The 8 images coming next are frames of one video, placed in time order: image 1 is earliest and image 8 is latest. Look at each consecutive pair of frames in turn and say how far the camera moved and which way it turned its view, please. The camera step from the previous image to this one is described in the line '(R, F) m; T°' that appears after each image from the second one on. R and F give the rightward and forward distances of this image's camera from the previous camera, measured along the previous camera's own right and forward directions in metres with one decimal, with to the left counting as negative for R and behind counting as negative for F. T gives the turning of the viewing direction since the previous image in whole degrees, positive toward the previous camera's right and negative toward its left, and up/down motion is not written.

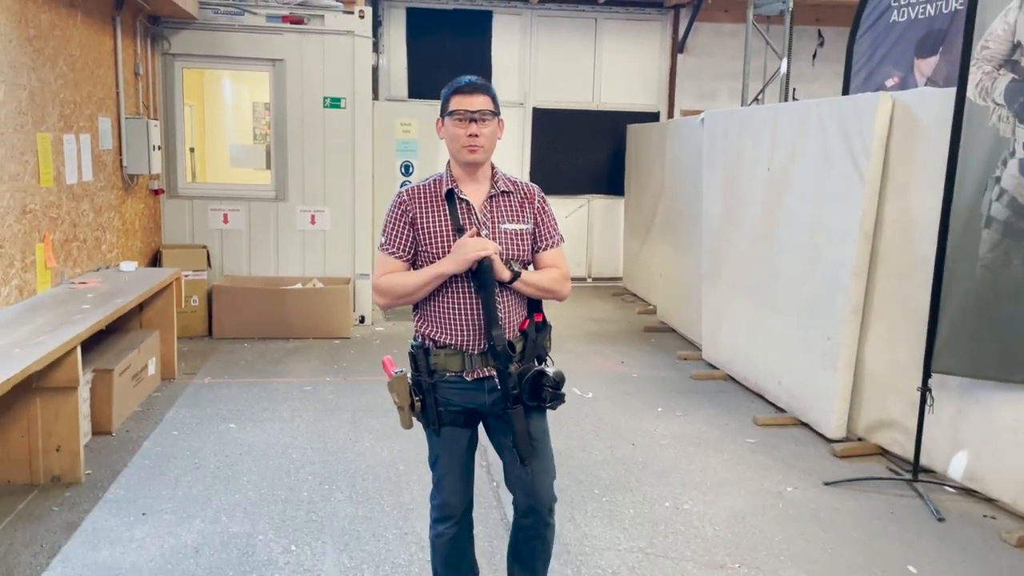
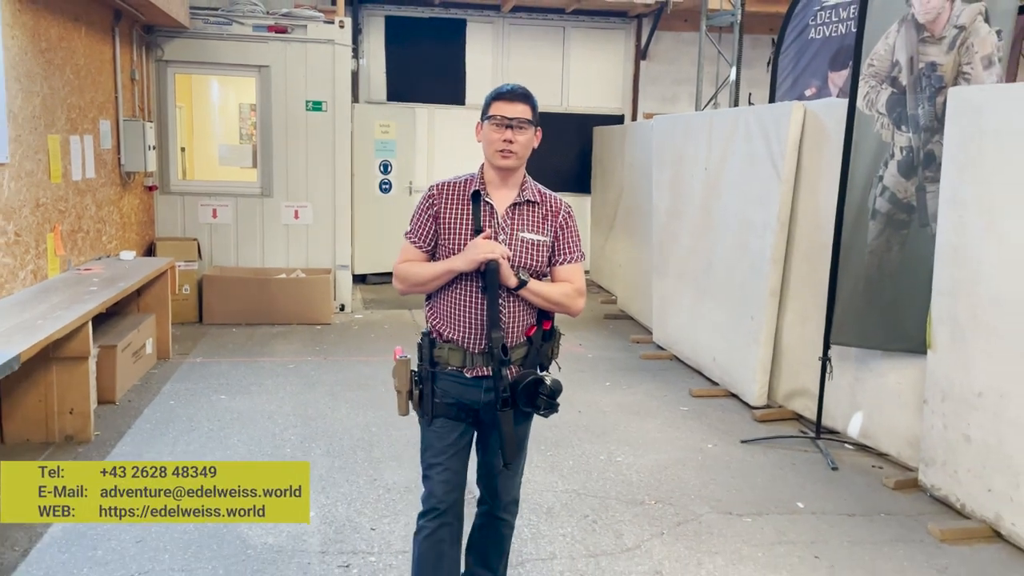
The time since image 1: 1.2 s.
(+0.1, -0.5) m; +1°
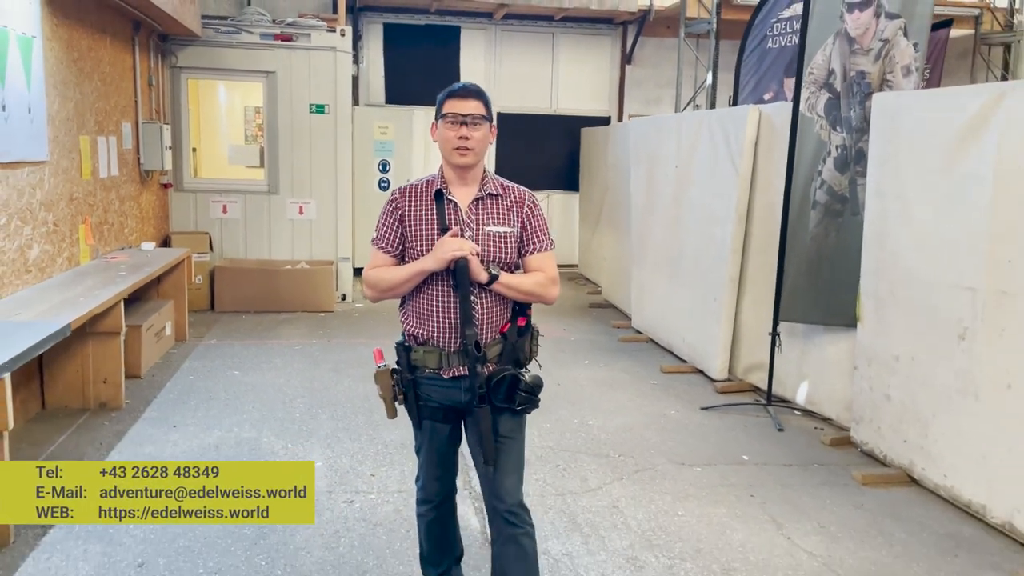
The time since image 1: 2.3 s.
(+0.1, -0.5) m; 0°
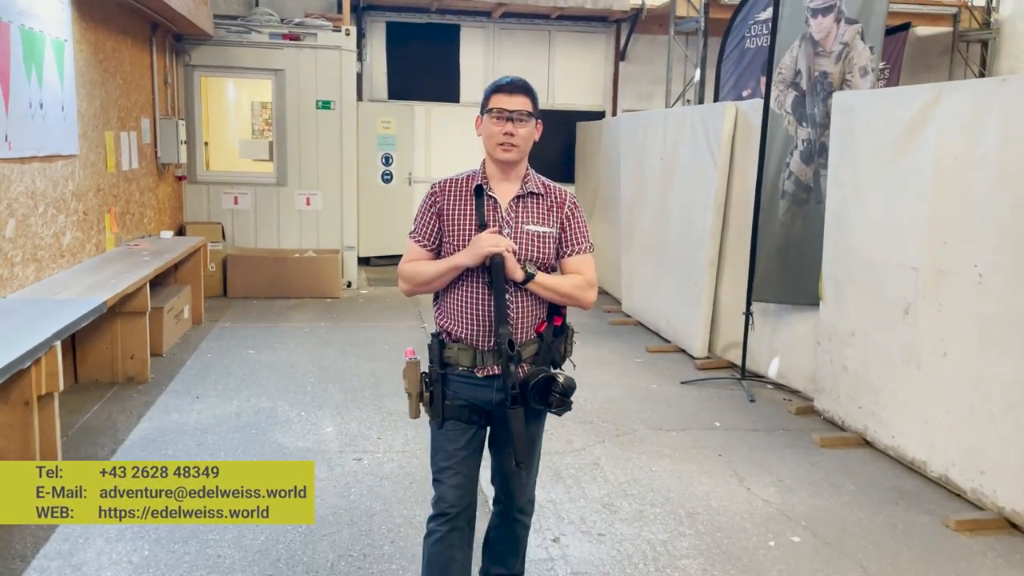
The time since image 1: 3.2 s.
(0.0, -0.4) m; 0°
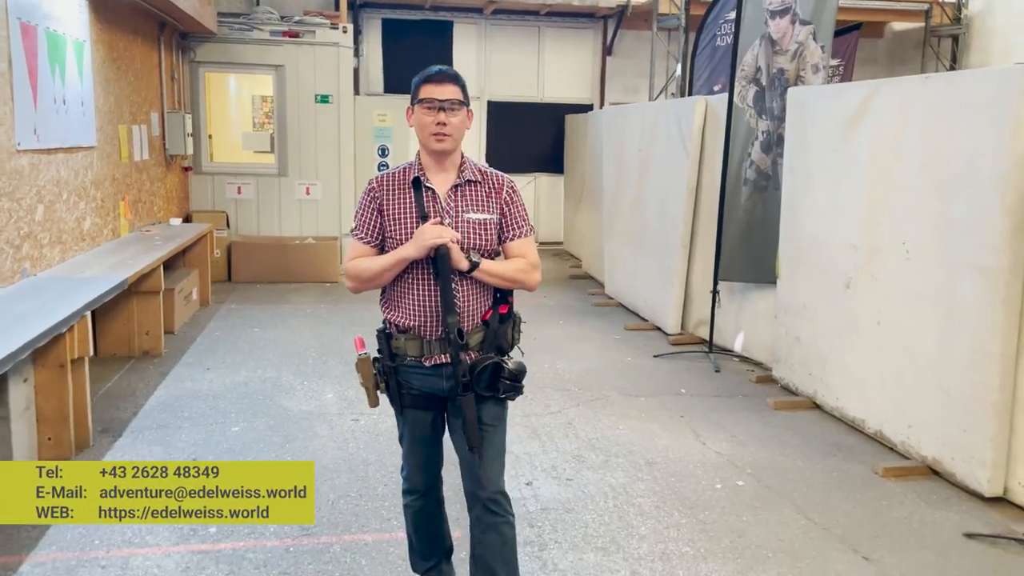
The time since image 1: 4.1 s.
(+0.1, -0.4) m; 0°
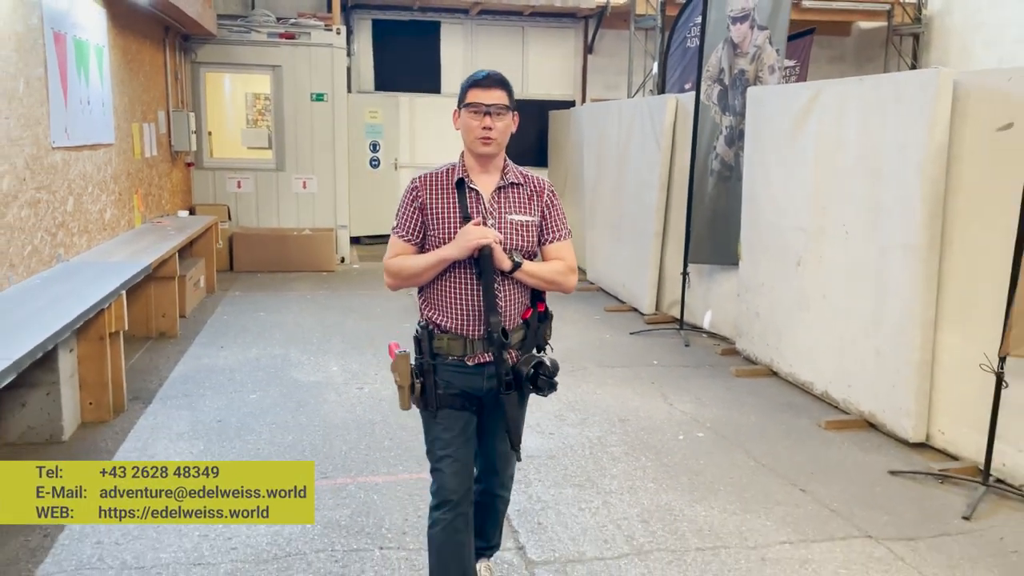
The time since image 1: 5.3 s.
(0.0, -0.5) m; +1°
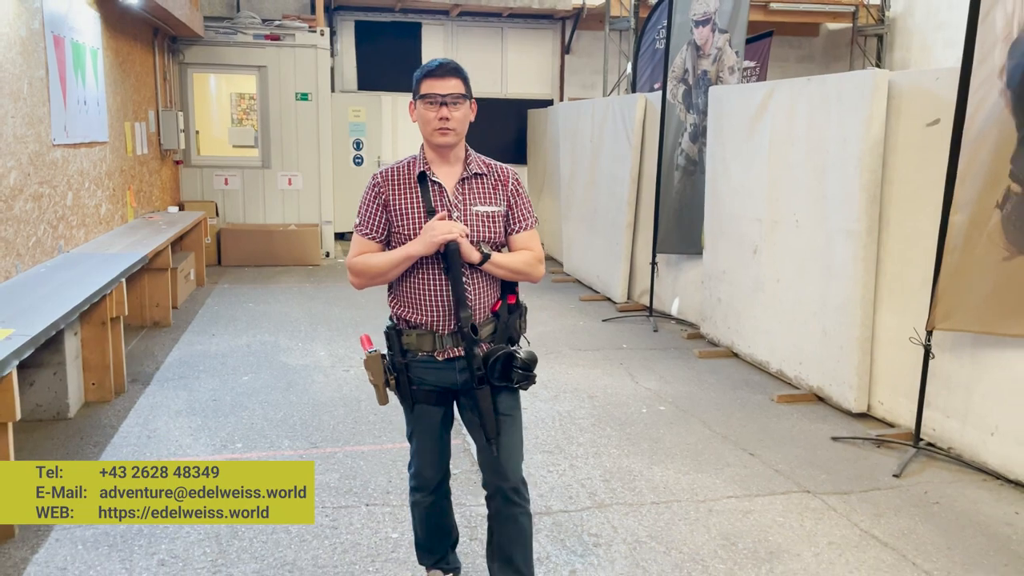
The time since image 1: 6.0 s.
(0.0, -0.3) m; +1°
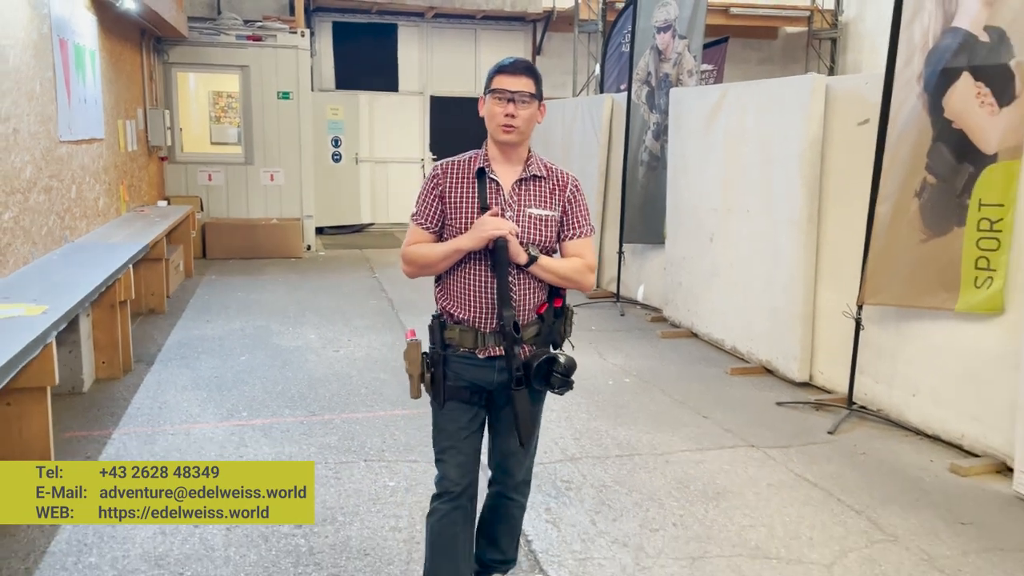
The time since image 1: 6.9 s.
(0.0, -0.4) m; +2°
